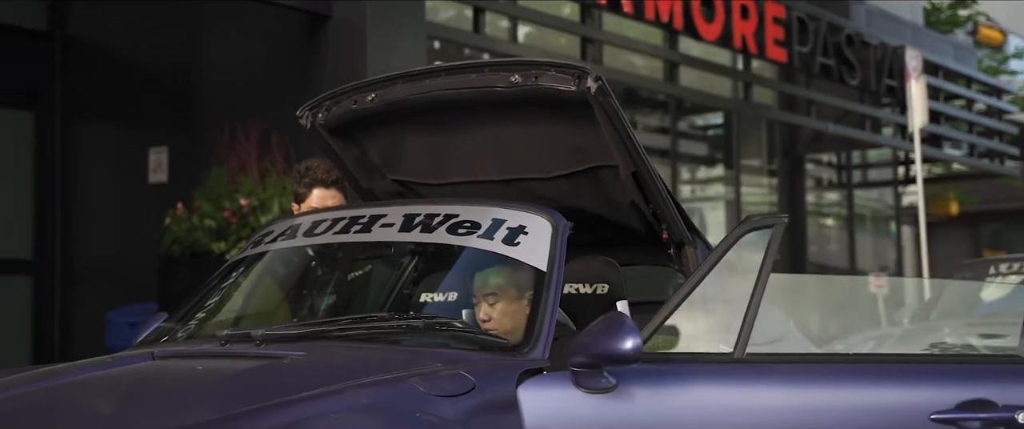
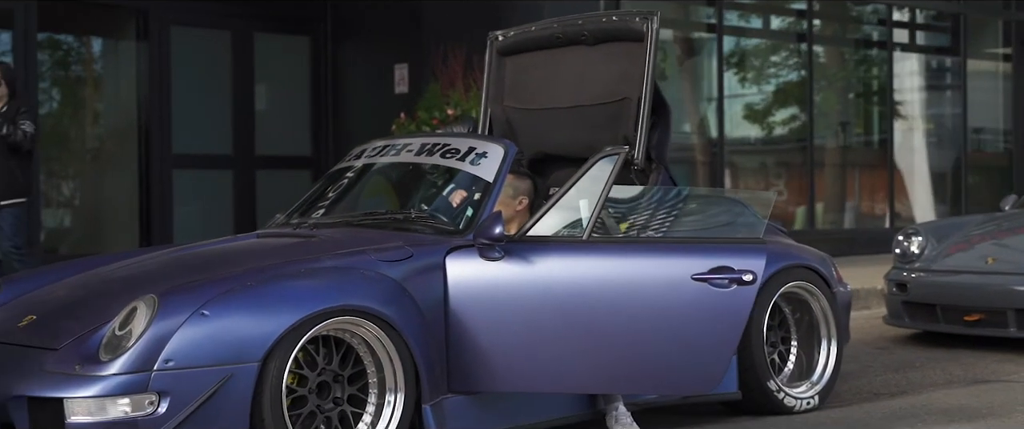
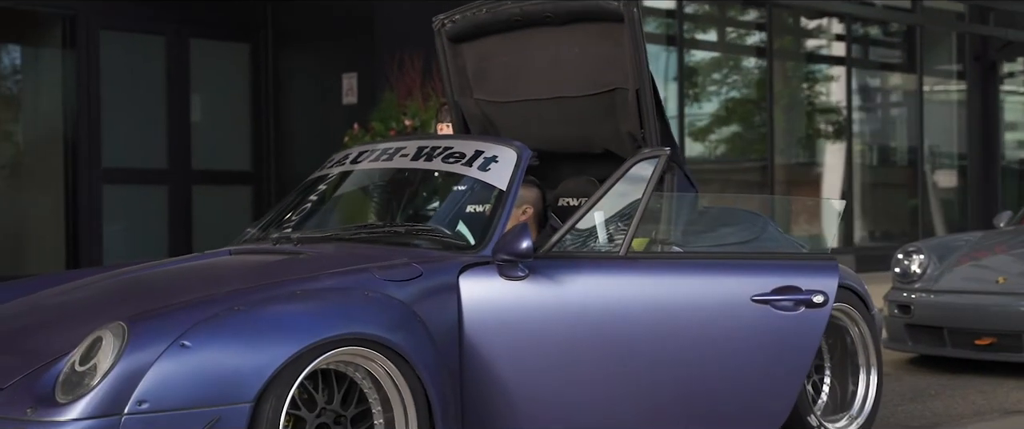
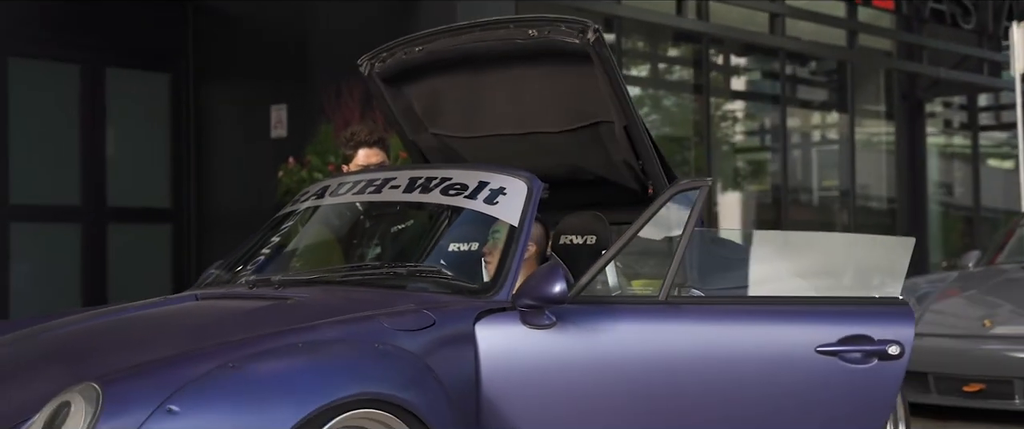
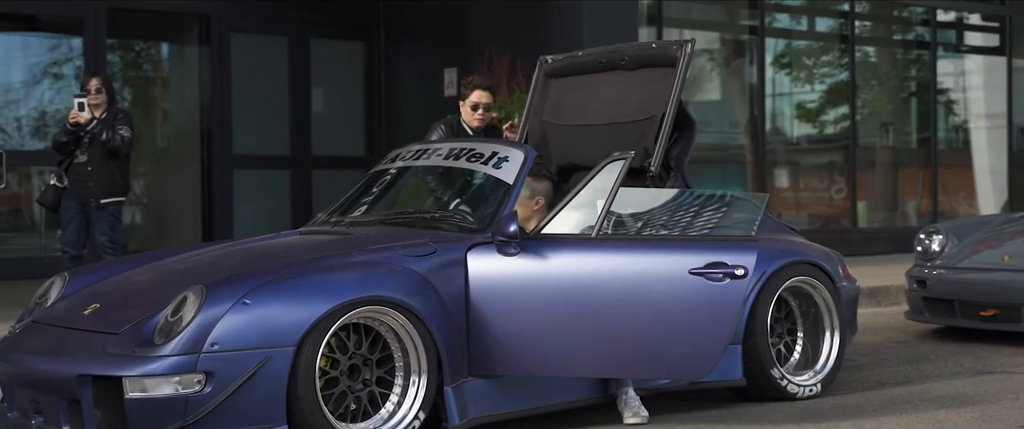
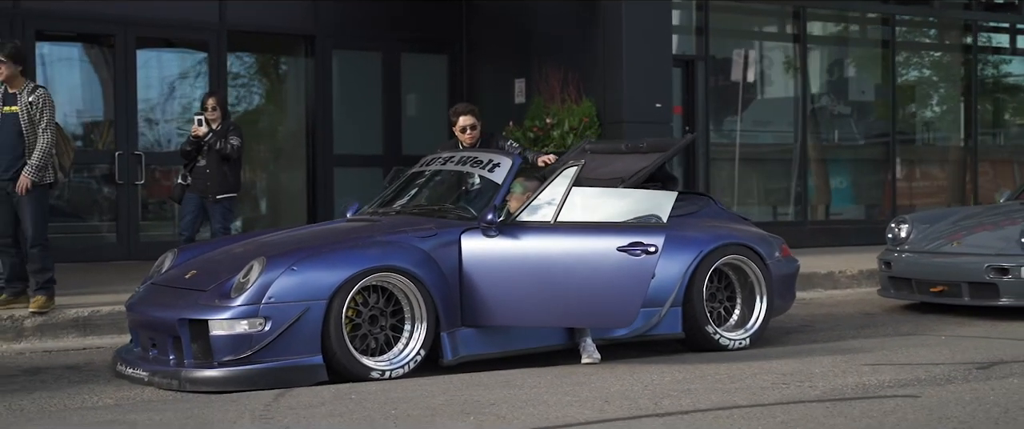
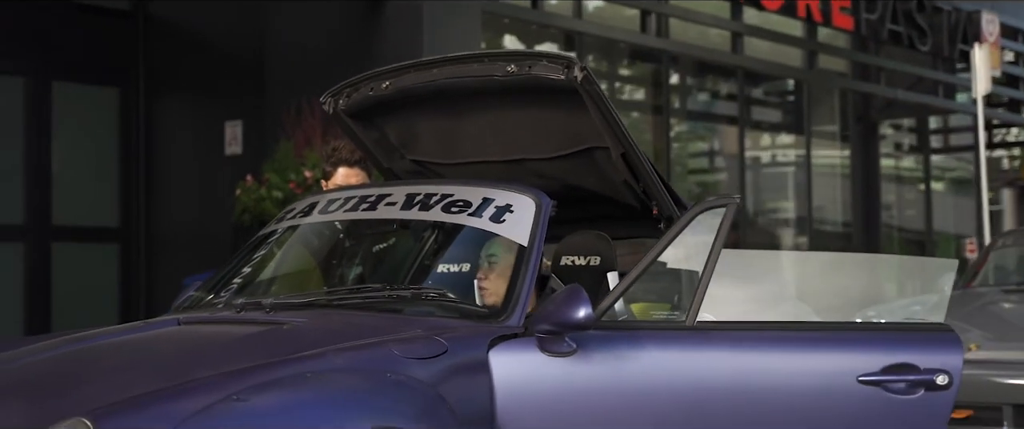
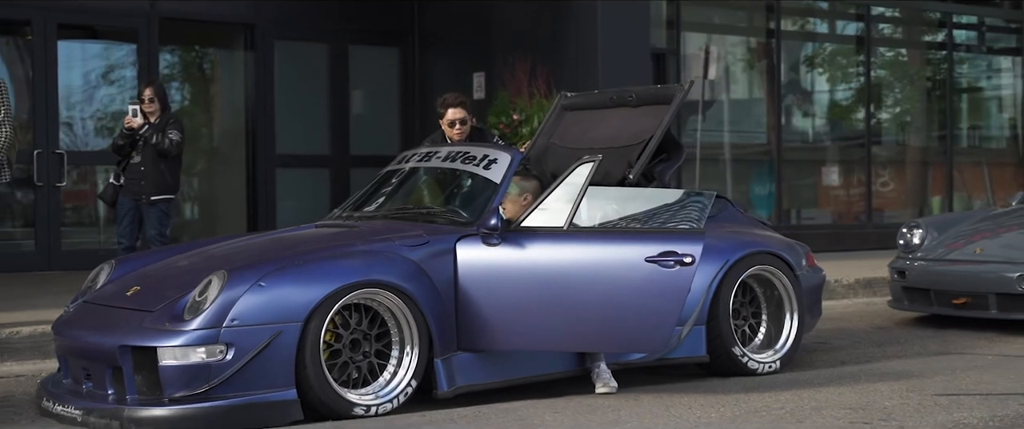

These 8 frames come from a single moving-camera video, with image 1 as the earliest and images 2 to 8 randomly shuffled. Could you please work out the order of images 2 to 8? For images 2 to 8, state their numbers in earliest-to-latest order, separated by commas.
7, 4, 3, 2, 5, 8, 6
